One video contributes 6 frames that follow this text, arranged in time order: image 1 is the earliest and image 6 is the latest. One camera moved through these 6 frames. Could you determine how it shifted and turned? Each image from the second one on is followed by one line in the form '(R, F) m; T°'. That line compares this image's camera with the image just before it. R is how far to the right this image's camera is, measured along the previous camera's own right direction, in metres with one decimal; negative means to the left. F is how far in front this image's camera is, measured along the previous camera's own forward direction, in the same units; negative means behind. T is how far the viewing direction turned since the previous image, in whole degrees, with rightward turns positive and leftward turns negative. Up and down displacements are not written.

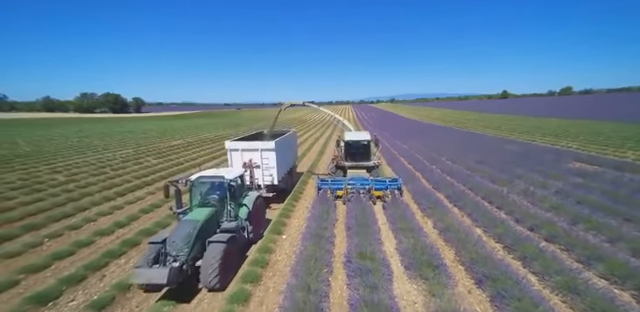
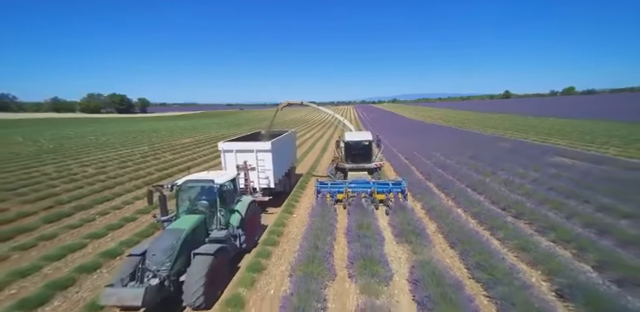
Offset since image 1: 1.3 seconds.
(+0.1, +0.6) m; 0°
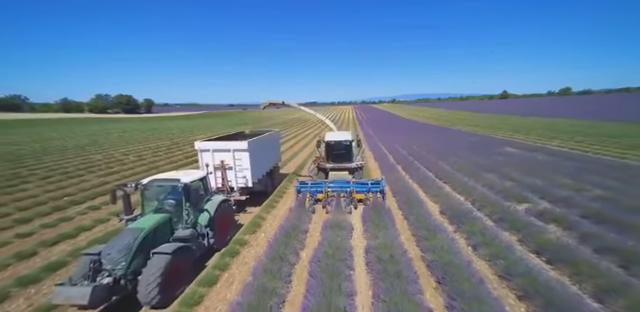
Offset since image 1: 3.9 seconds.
(+0.8, 0.0) m; 0°
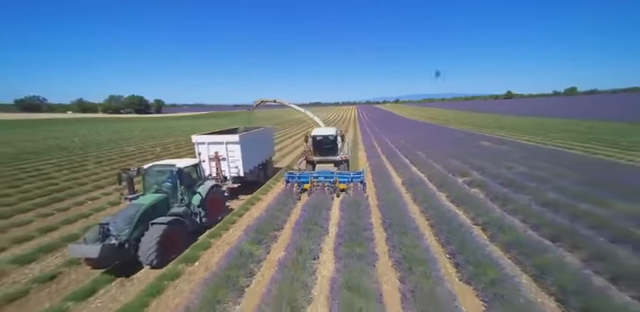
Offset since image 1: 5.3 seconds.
(+0.8, -1.0) m; -1°
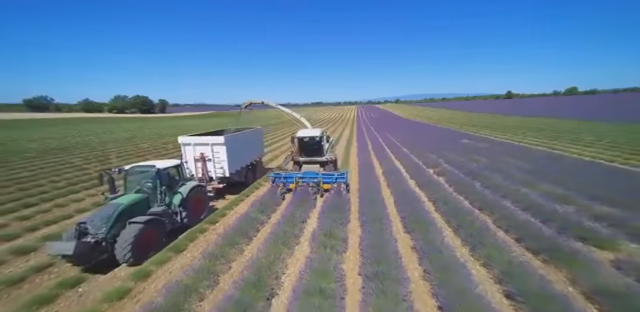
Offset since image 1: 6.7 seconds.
(+0.7, -0.2) m; 0°
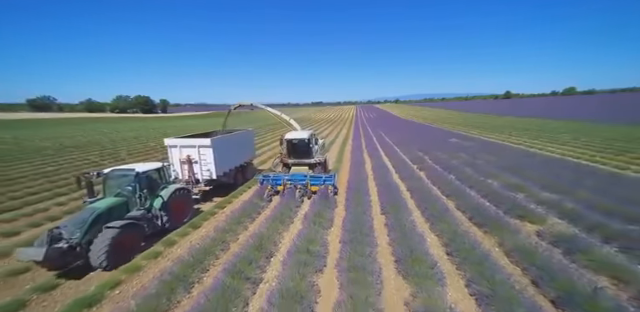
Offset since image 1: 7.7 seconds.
(+0.5, +0.1) m; 0°
